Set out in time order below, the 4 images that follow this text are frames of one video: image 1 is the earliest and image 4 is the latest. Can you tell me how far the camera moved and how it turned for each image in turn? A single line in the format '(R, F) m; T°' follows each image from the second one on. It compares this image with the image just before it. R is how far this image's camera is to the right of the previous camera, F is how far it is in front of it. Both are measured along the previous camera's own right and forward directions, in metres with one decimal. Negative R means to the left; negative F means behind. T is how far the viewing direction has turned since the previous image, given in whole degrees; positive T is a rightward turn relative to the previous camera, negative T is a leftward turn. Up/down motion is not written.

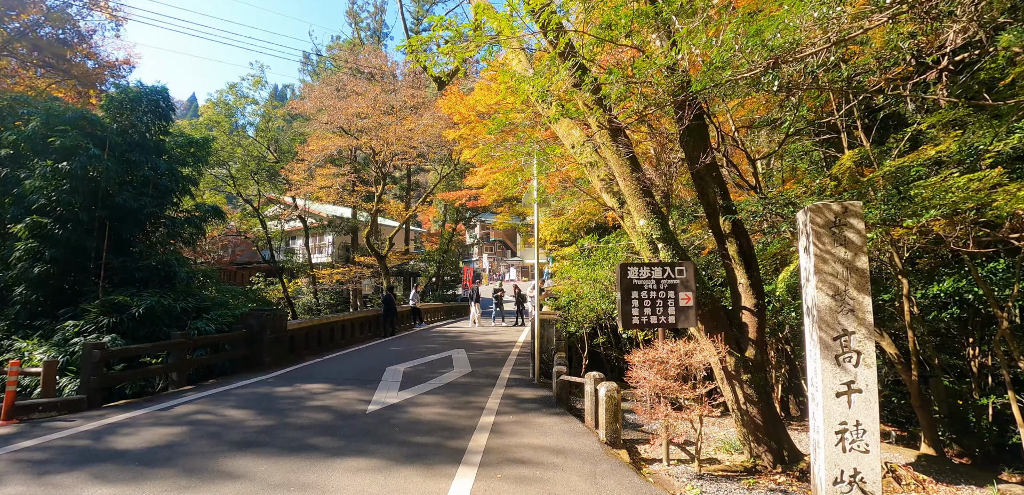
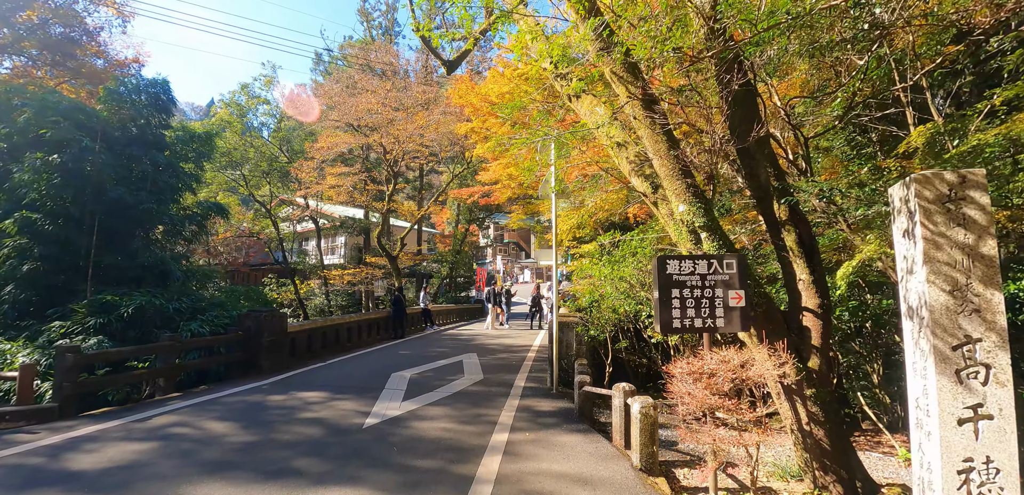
(0.0, +0.7) m; -2°
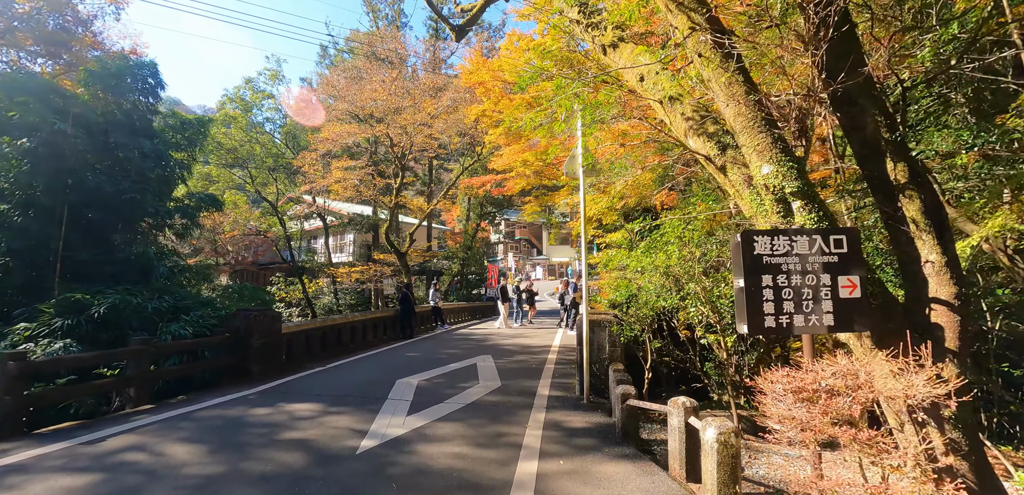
(-0.1, +1.0) m; -1°
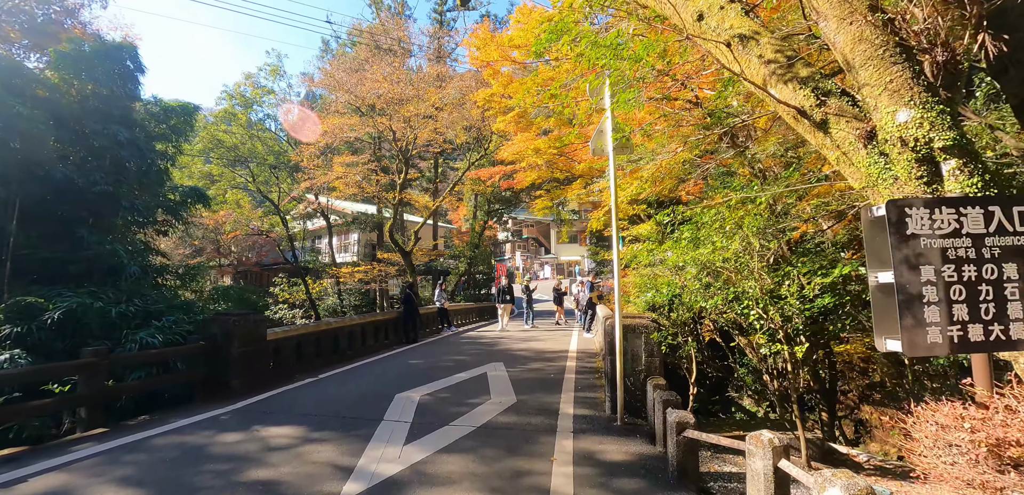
(-0.1, +1.0) m; -1°
